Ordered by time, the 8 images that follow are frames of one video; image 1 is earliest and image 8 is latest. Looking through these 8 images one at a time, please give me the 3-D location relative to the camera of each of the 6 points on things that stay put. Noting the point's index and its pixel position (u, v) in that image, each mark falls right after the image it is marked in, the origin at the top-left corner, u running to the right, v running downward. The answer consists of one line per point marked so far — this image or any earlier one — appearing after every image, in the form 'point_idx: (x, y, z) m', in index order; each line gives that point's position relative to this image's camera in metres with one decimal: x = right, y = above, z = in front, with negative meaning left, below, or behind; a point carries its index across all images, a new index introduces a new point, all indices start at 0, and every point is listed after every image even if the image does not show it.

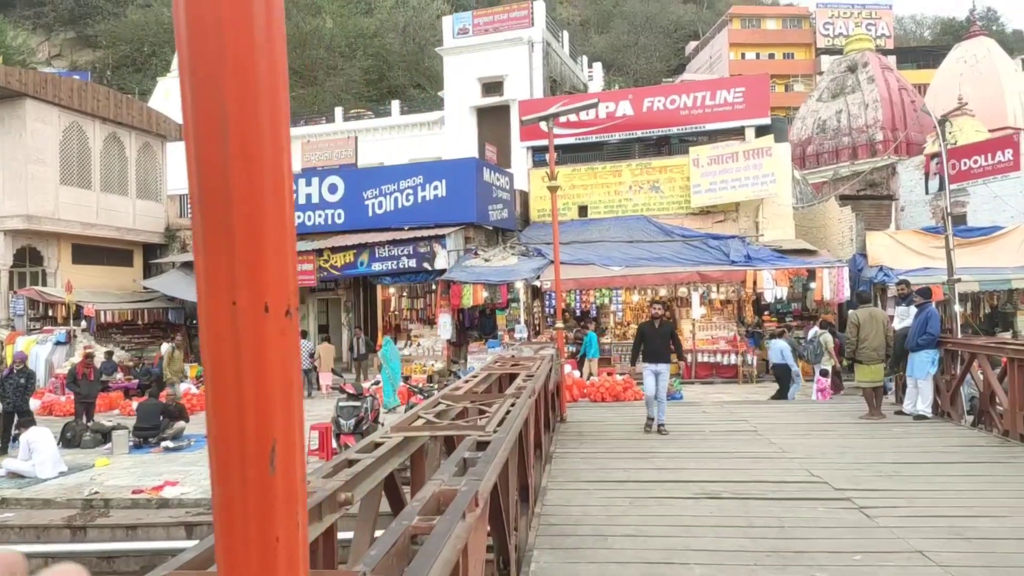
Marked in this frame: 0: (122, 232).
0: (-9.1, +1.3, +17.1) m
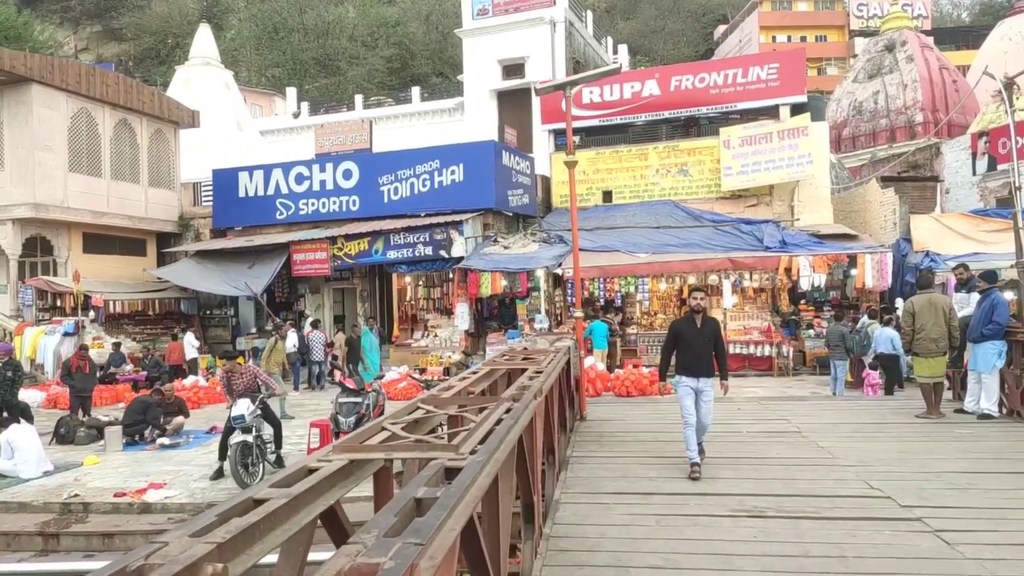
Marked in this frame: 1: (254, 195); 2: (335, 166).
0: (-8.6, +1.5, +16.7) m
1: (-6.0, +2.2, +17.0) m
2: (-4.0, +2.7, +16.4) m
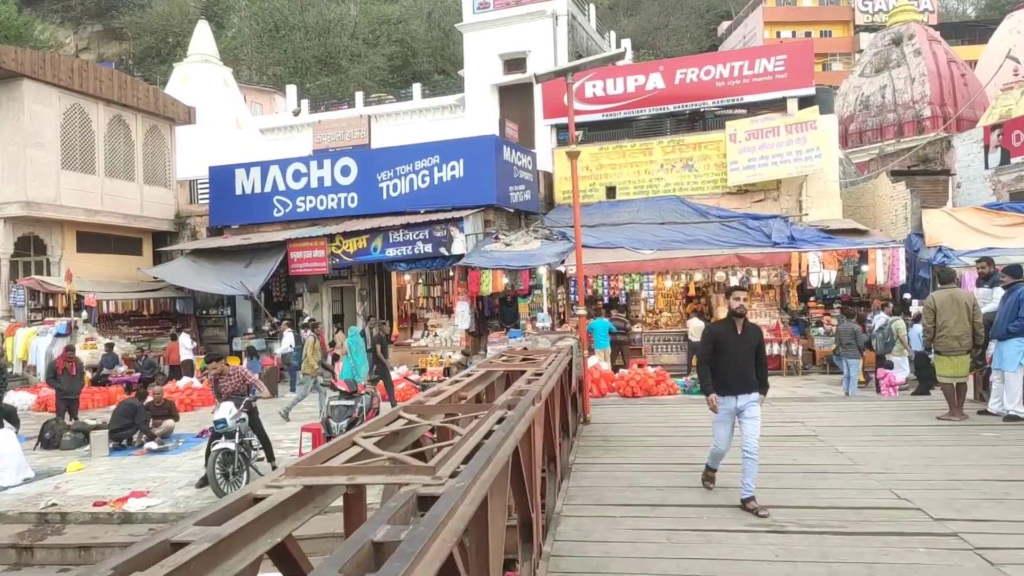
0: (-8.6, +1.5, +16.4) m
1: (-5.9, +2.2, +16.7) m
2: (-3.9, +2.8, +16.1) m
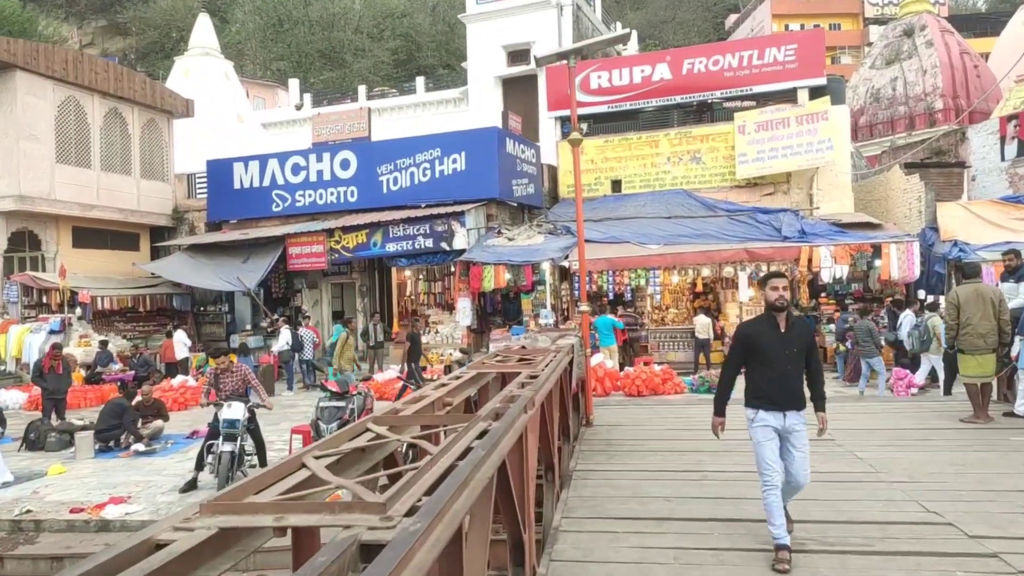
0: (-8.5, +1.6, +16.2) m
1: (-5.9, +2.3, +16.4) m
2: (-3.9, +2.9, +15.8) m
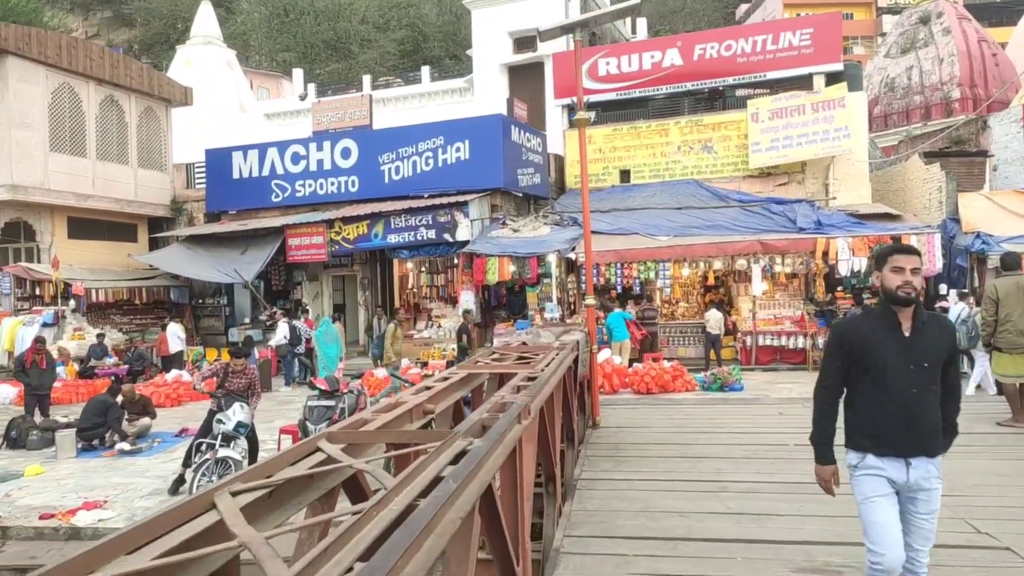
0: (-8.4, +1.8, +15.8) m
1: (-5.7, +2.4, +16.0) m
2: (-3.8, +3.0, +15.4) m
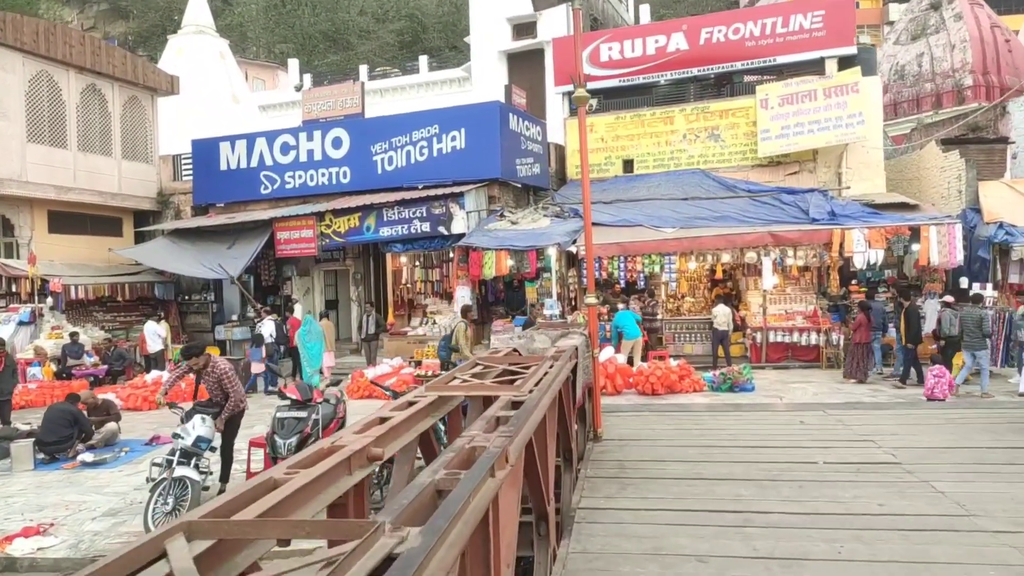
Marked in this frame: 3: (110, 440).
0: (-8.4, +1.9, +15.2) m
1: (-5.8, +2.5, +15.4) m
2: (-3.8, +3.1, +14.7) m
3: (-4.1, -1.5, +7.4) m
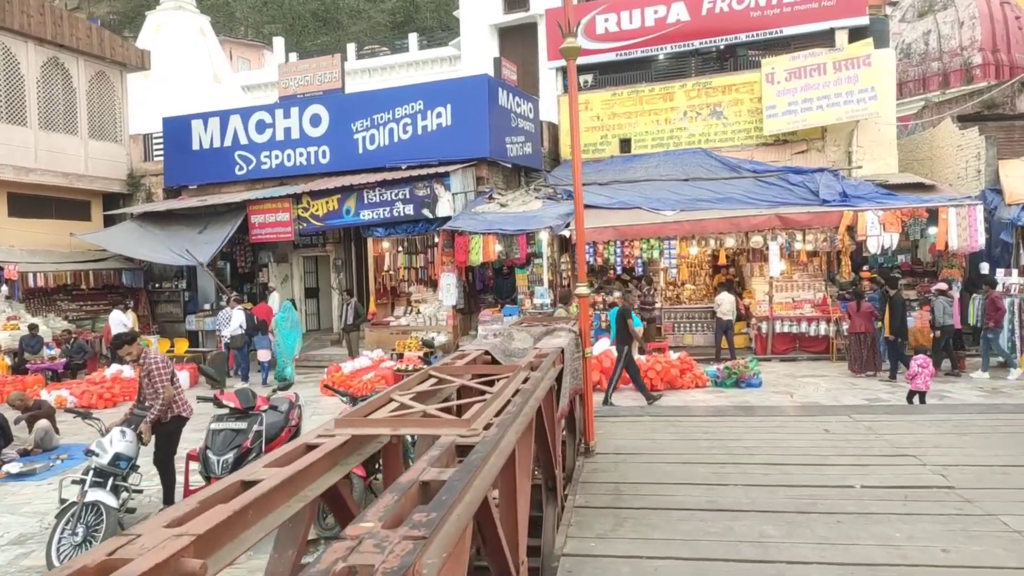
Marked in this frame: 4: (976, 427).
0: (-8.6, +2.1, +14.3) m
1: (-6.0, +2.8, +14.5) m
2: (-4.0, +3.3, +13.8) m
3: (-4.3, -1.4, +6.6) m
4: (+3.2, -1.0, +5.1) m
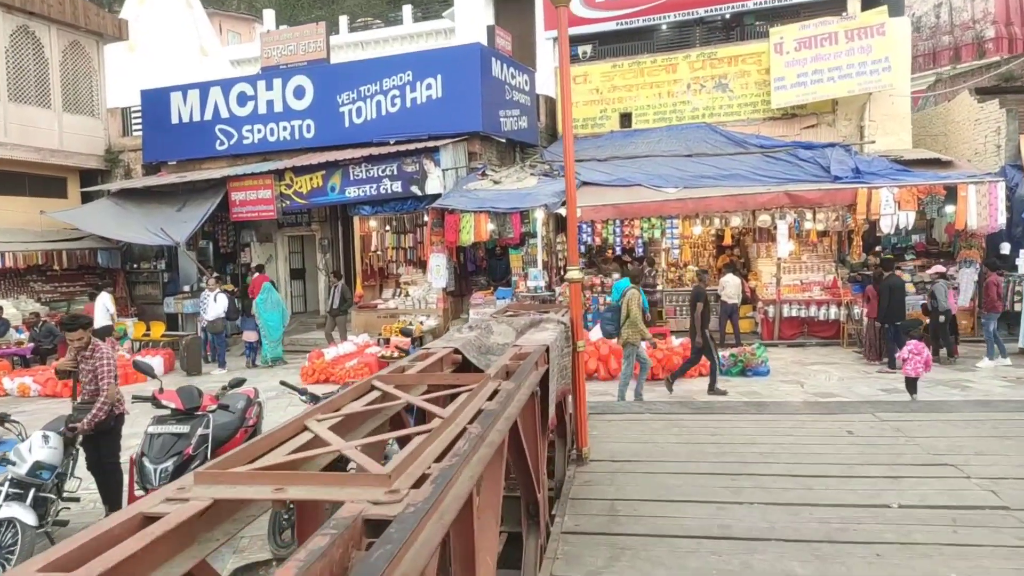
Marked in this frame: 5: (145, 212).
0: (-8.7, +2.5, +13.6) m
1: (-6.1, +3.2, +13.8) m
2: (-4.1, +3.7, +13.1) m
3: (-4.4, -1.3, +6.1) m
4: (+3.1, -0.9, +4.5) m
5: (-6.4, +1.3, +13.0) m
